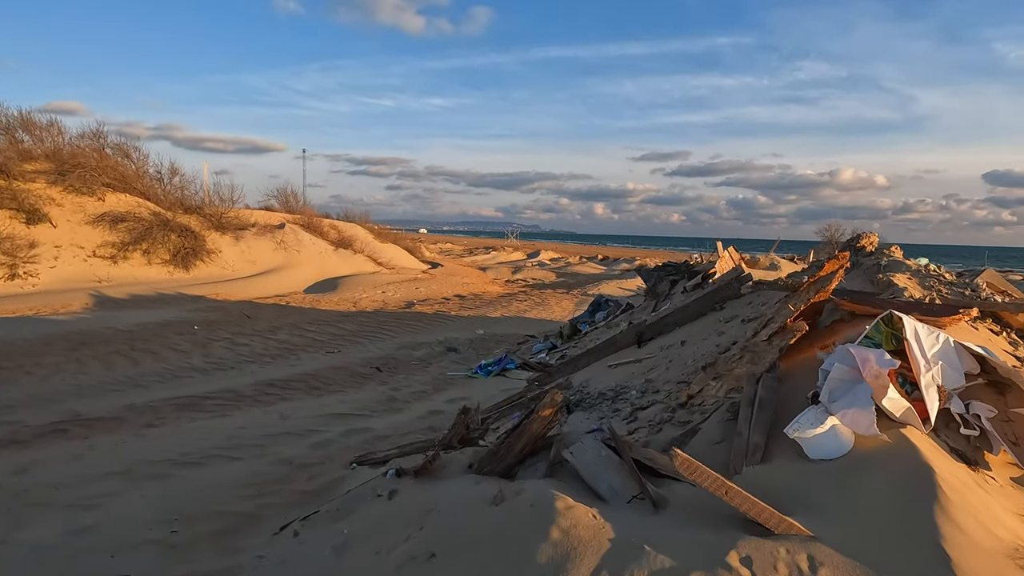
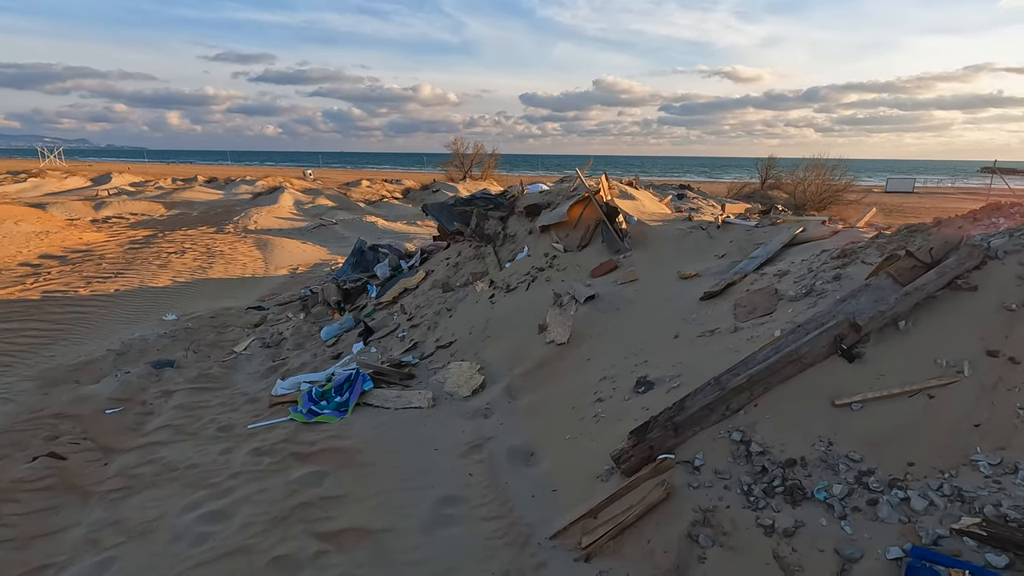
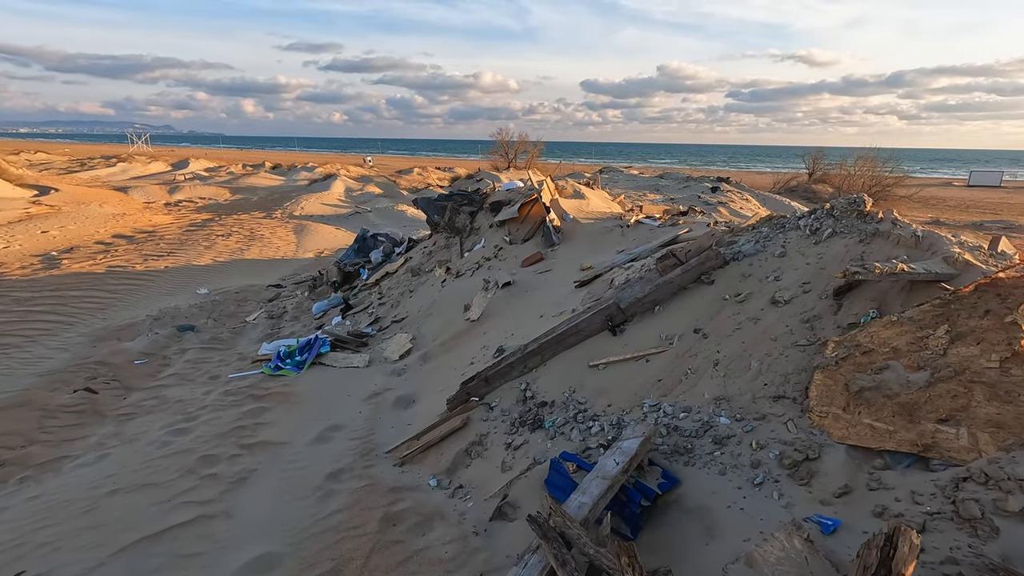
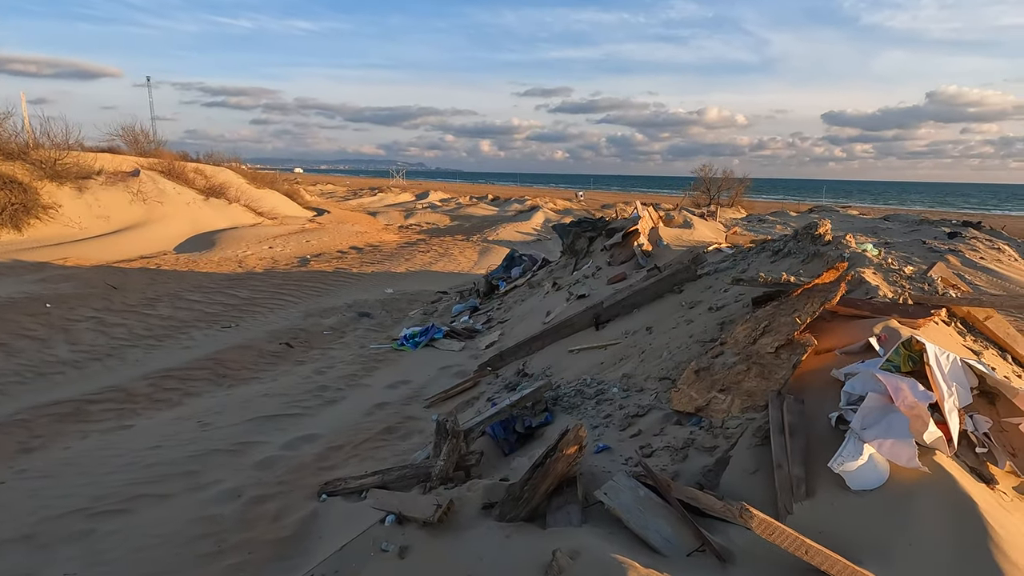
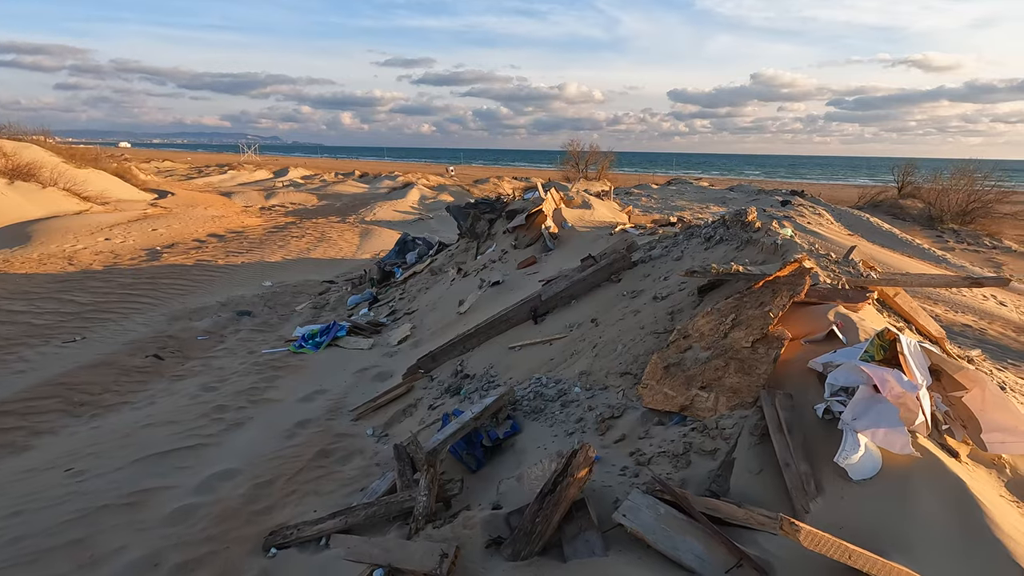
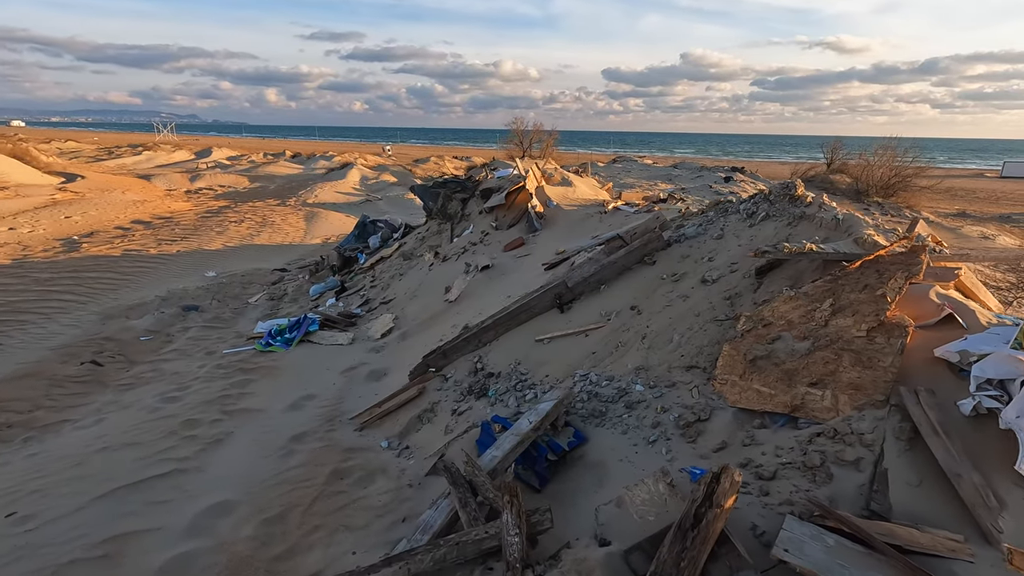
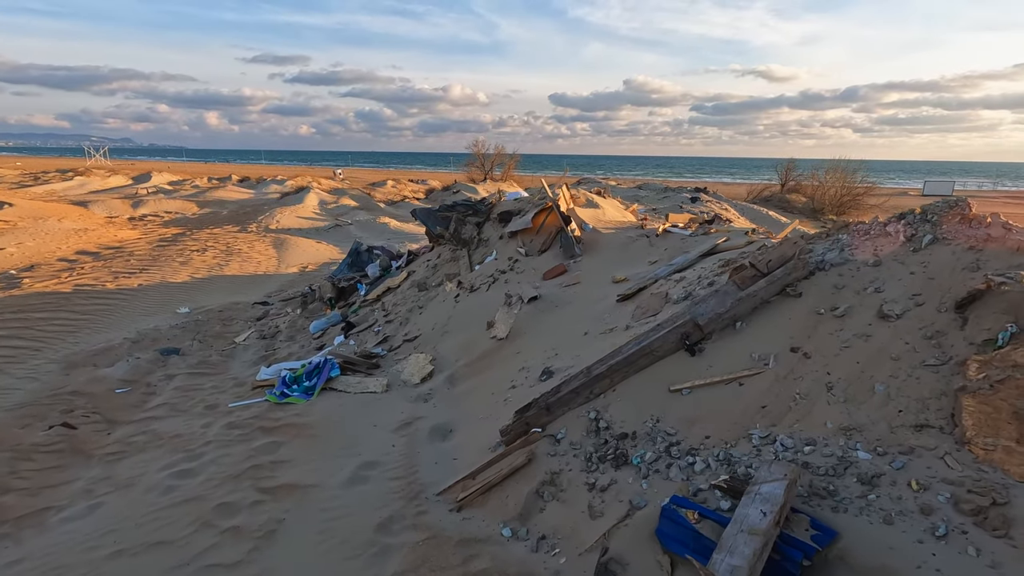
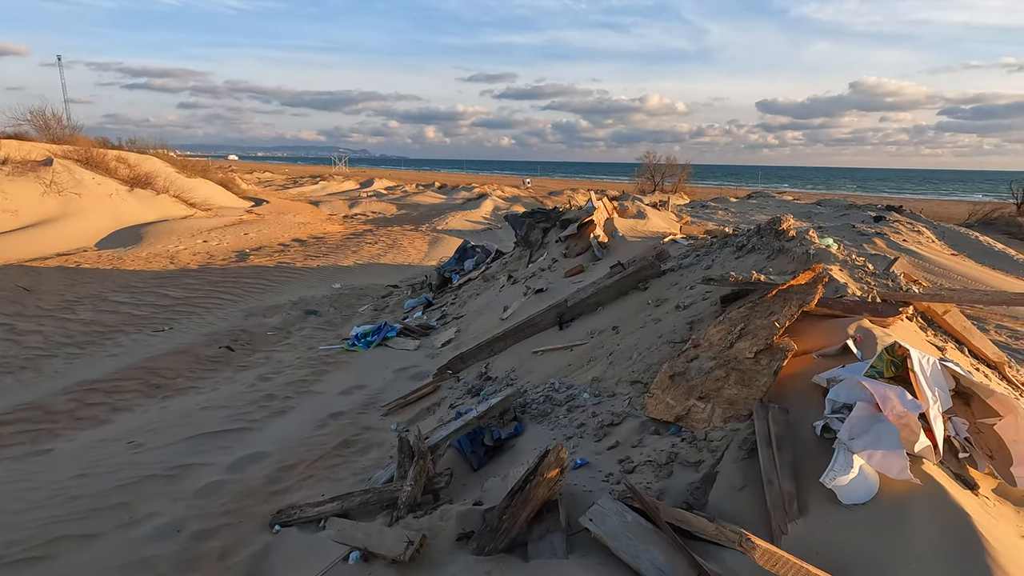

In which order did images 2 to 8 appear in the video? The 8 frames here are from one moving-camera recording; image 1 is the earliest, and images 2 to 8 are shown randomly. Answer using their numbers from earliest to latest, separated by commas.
4, 8, 5, 6, 3, 7, 2
